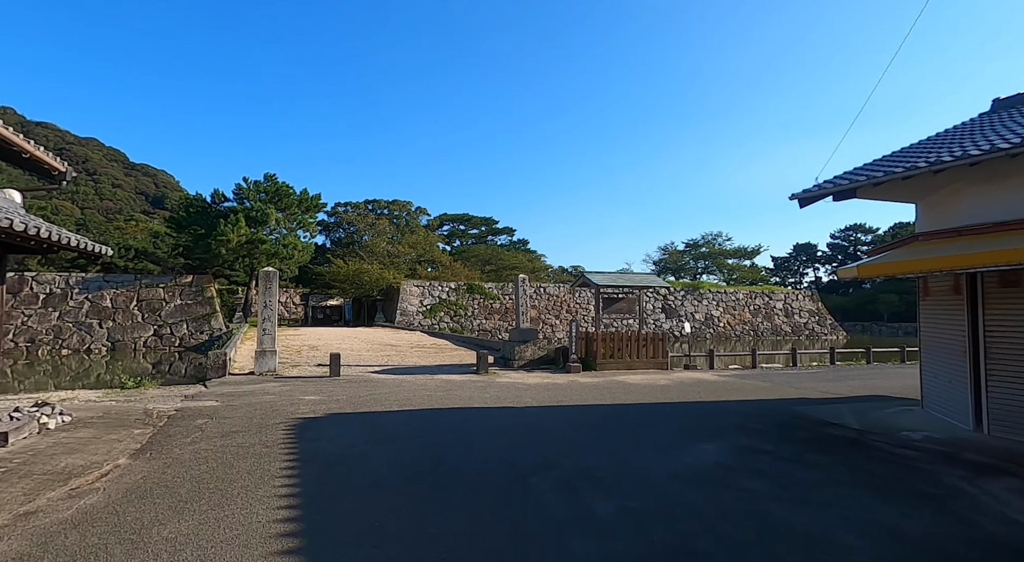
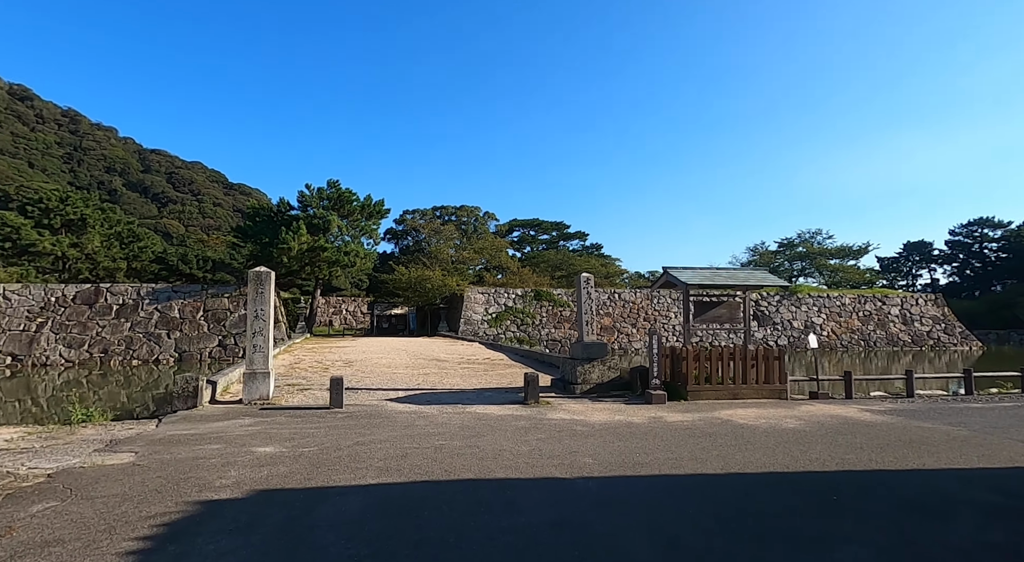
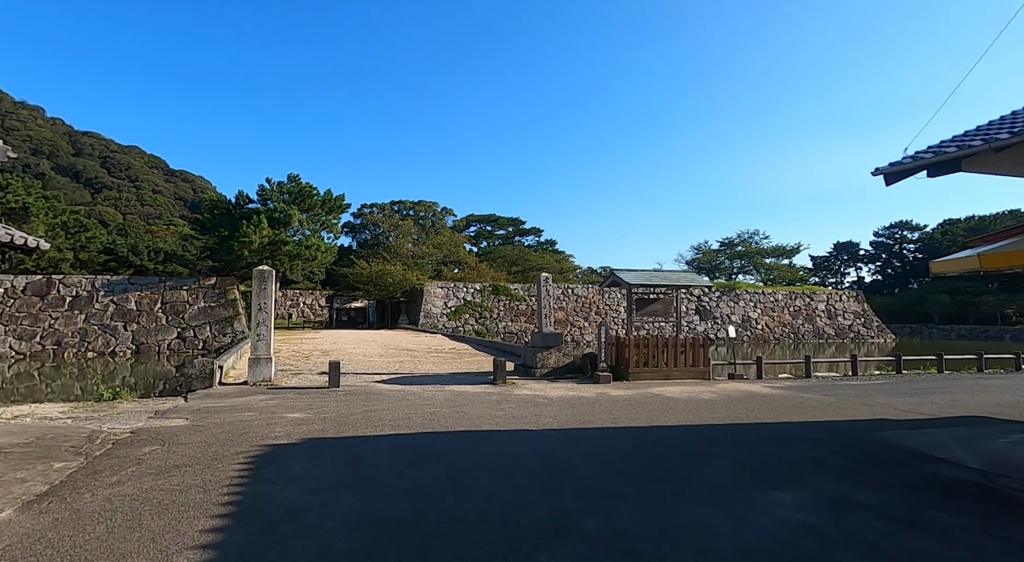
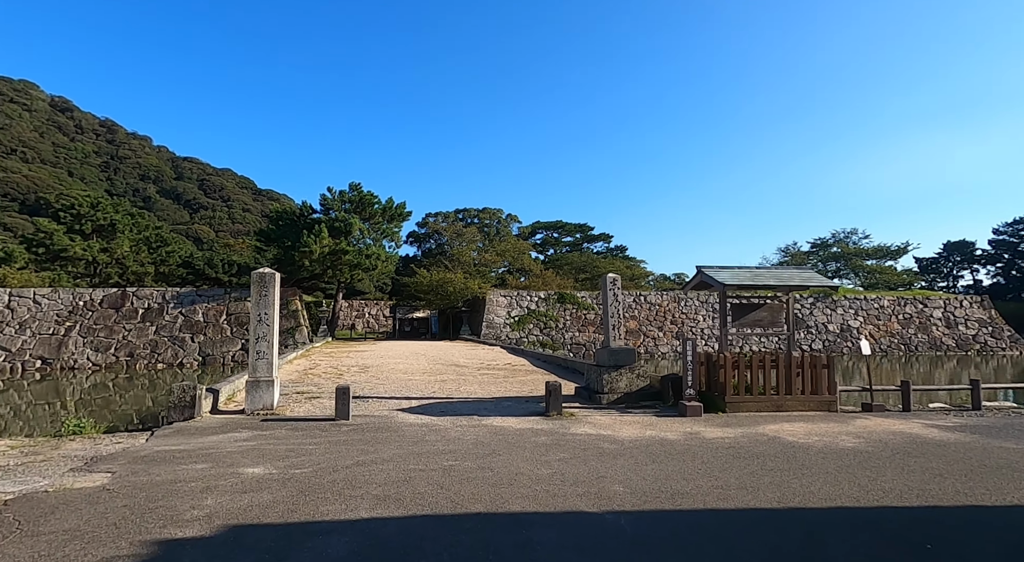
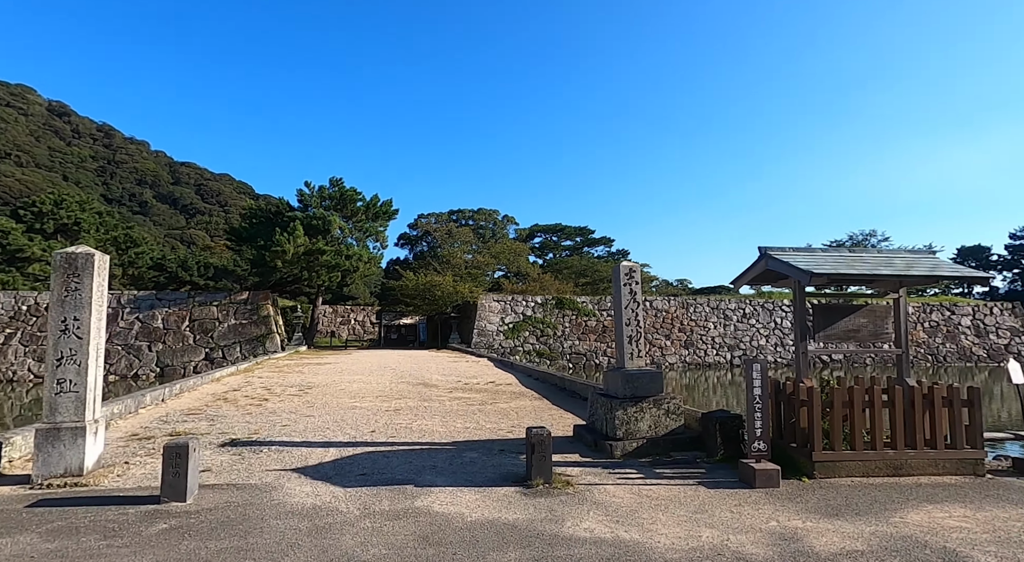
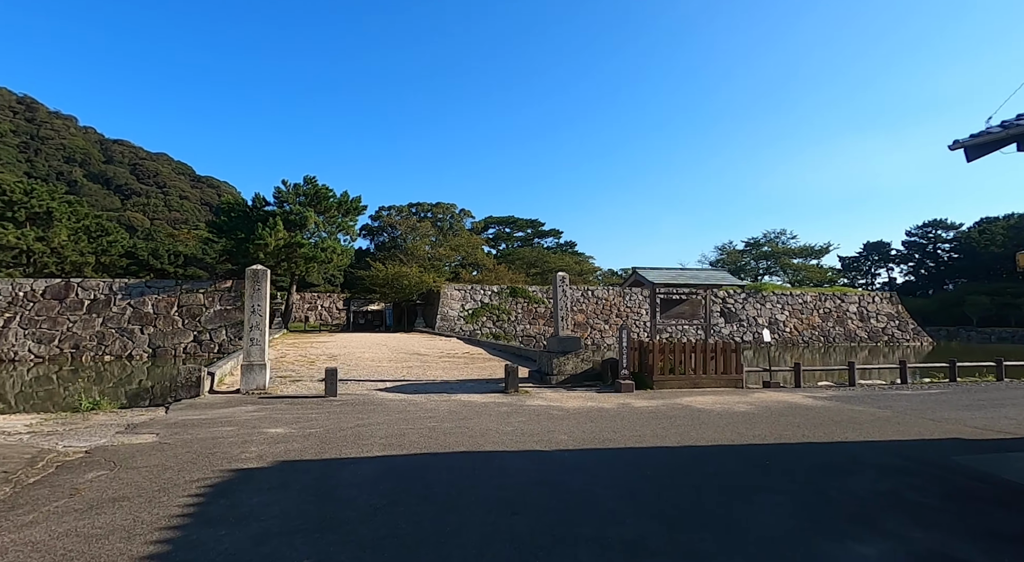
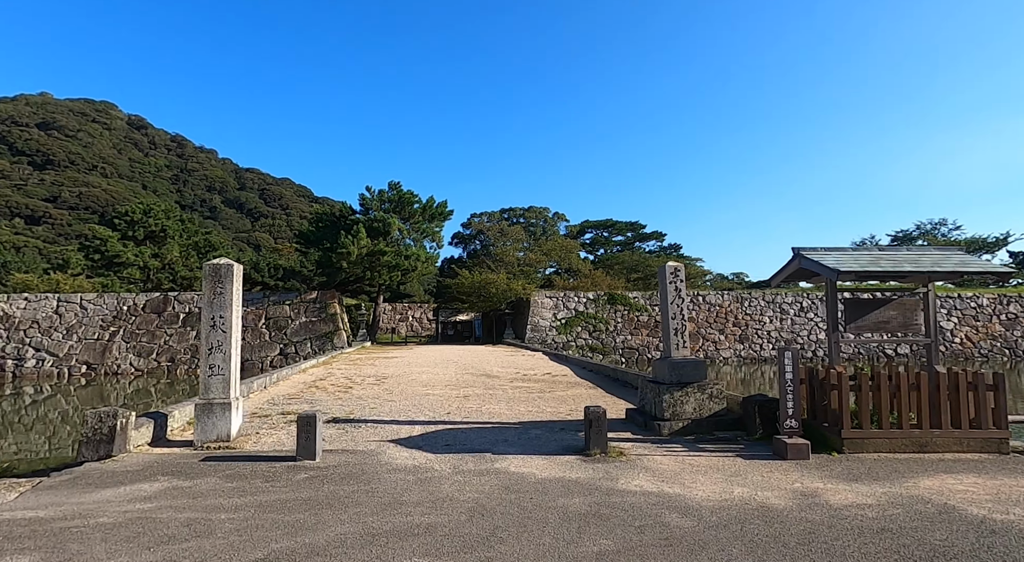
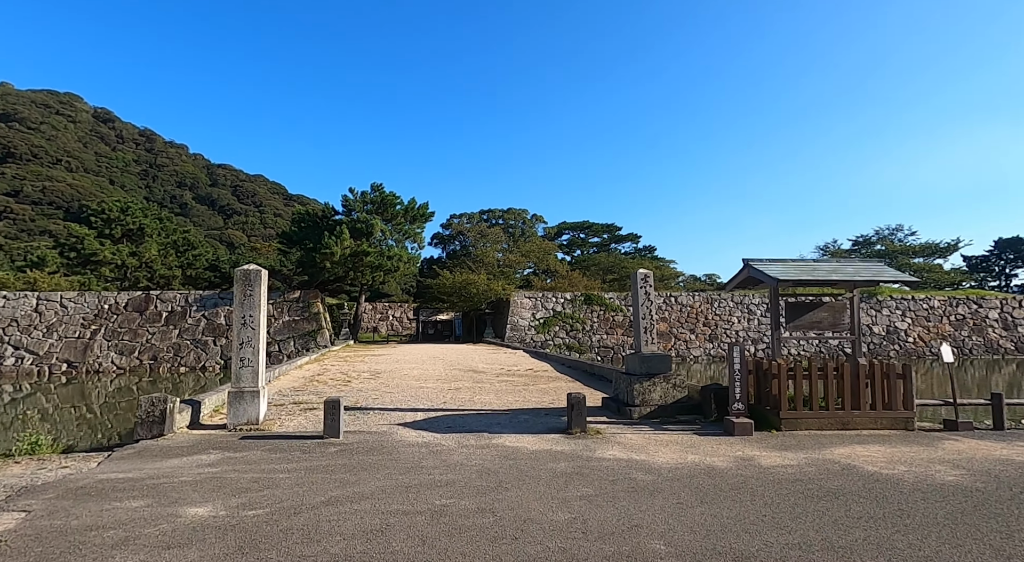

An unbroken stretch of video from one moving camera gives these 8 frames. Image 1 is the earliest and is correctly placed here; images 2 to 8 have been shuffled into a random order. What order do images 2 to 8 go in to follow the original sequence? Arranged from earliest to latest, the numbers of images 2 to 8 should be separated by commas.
3, 6, 2, 4, 8, 7, 5
